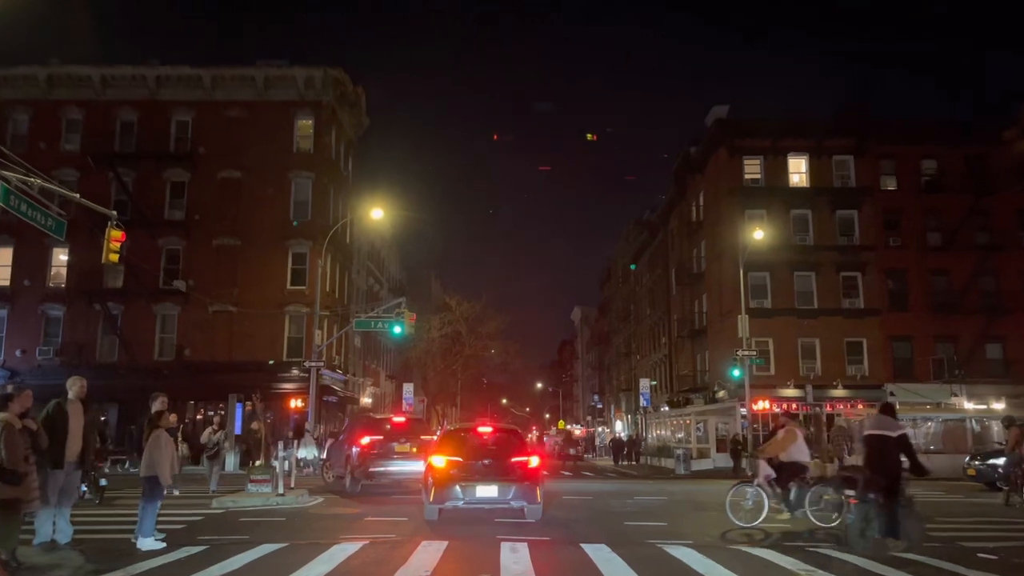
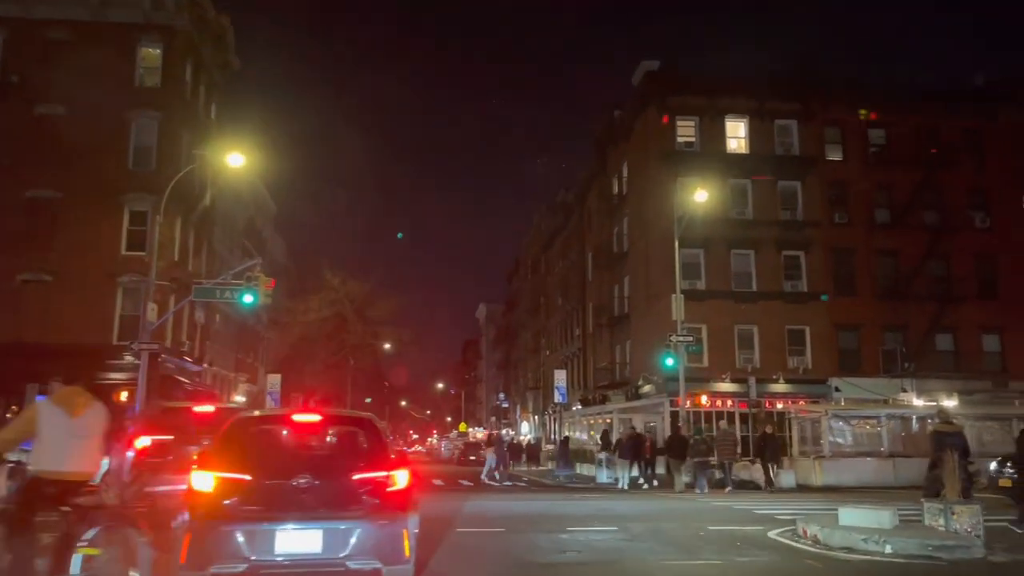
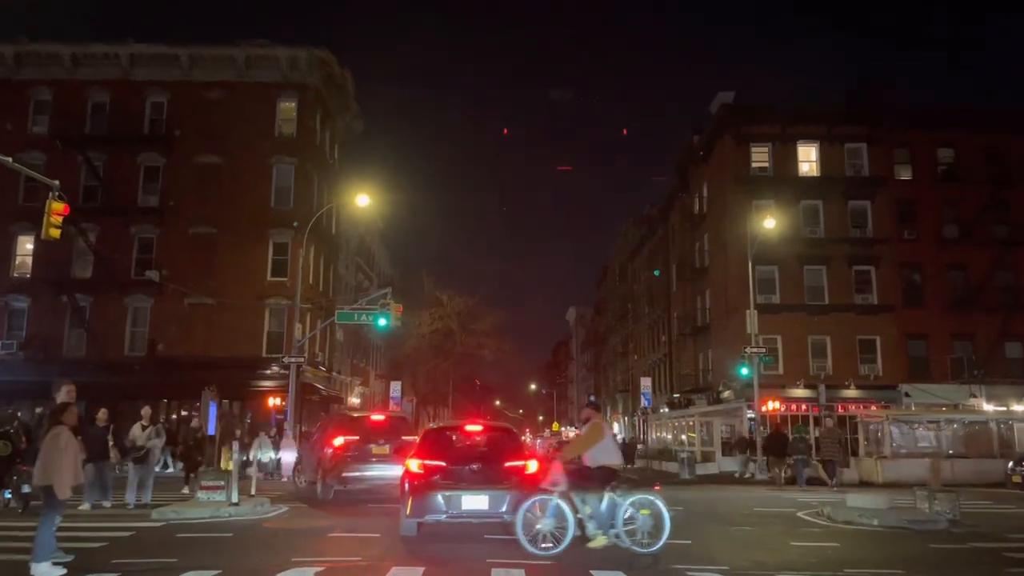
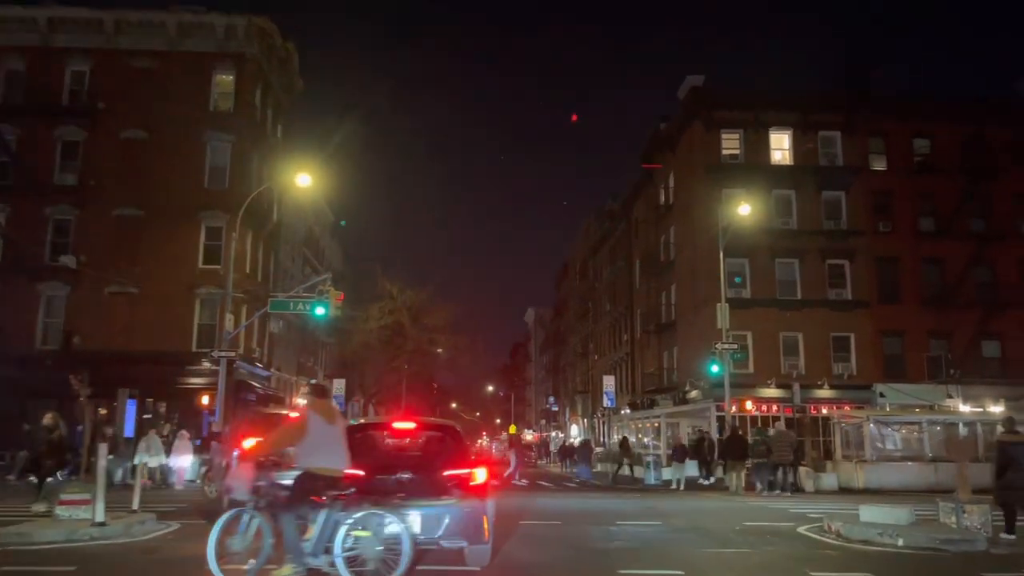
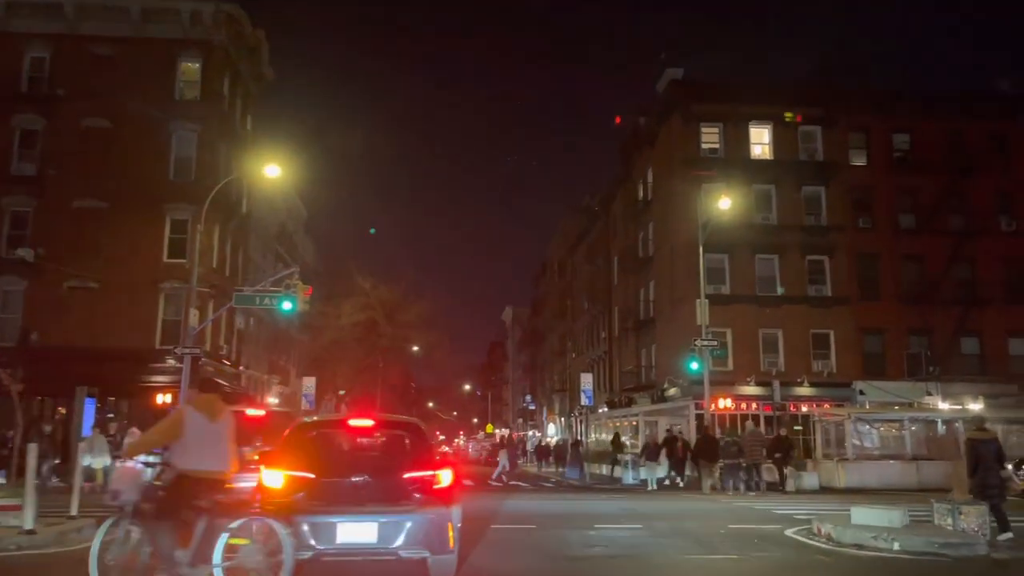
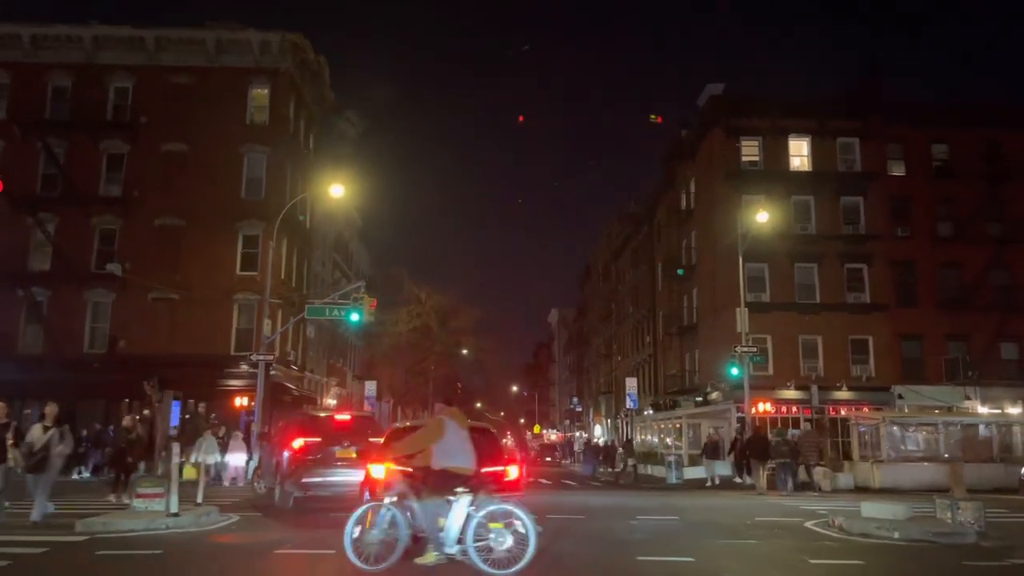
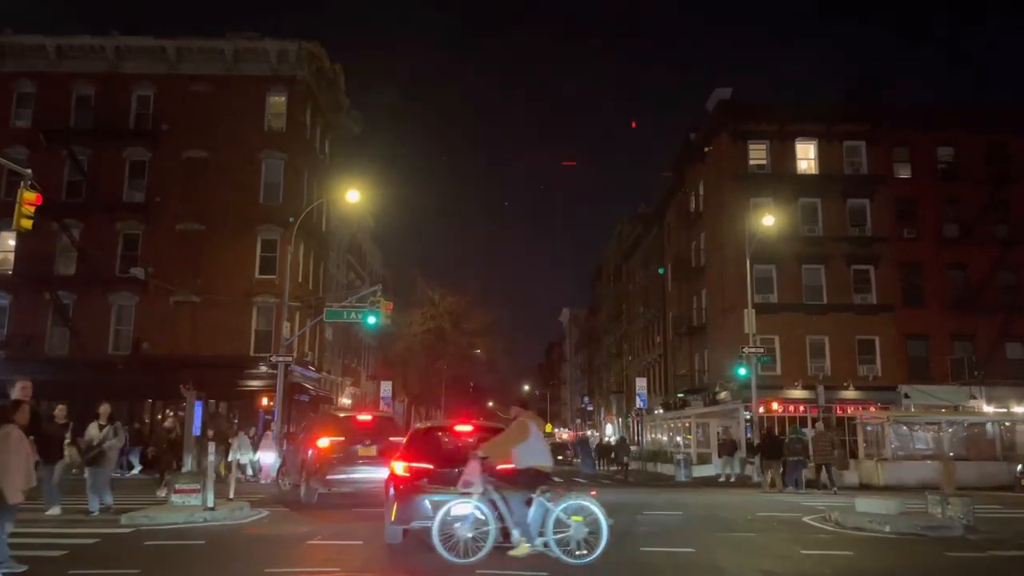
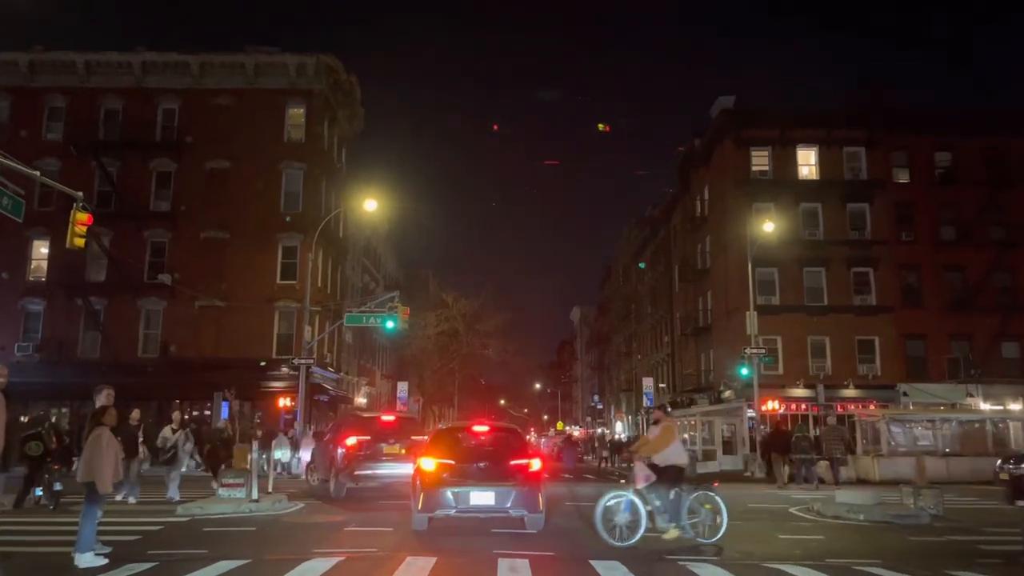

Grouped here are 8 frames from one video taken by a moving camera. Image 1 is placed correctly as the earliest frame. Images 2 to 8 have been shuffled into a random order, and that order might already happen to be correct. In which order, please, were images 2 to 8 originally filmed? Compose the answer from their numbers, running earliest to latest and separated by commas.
8, 3, 7, 6, 4, 5, 2
